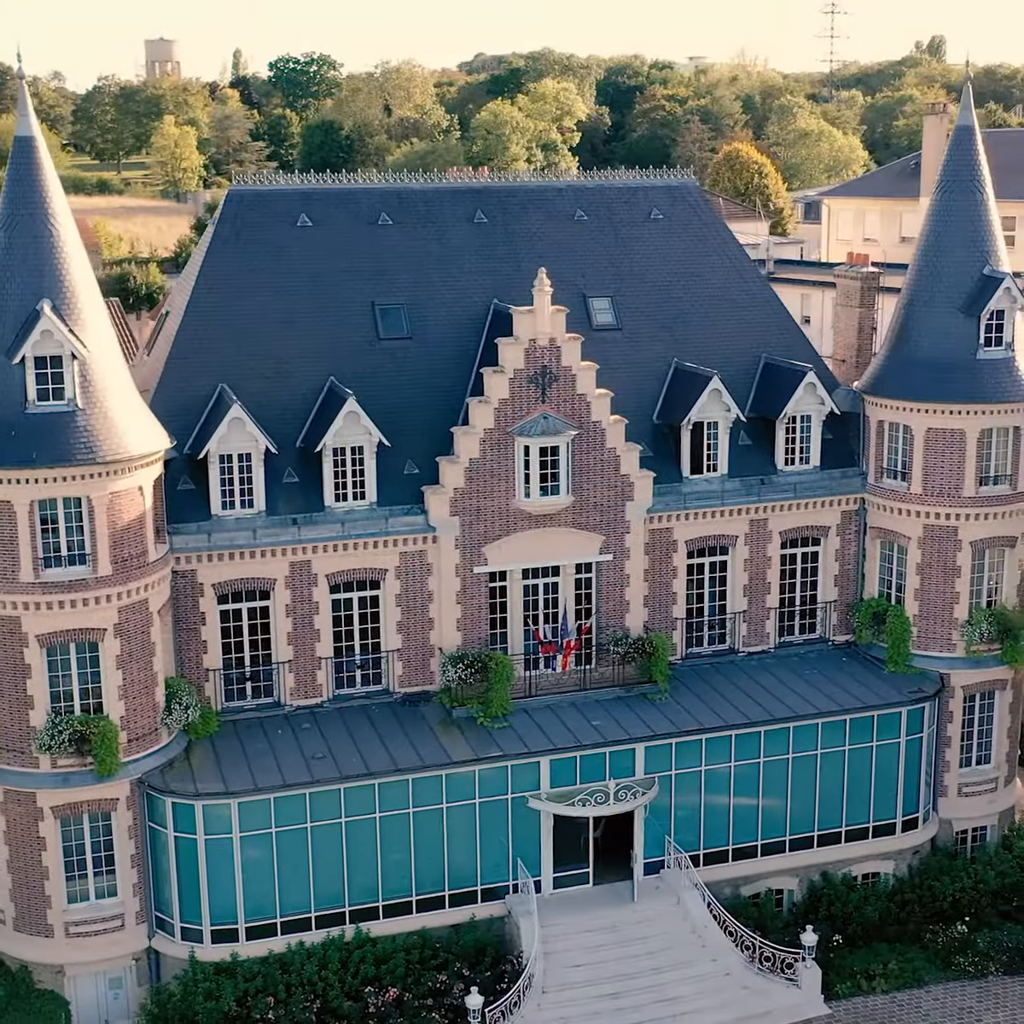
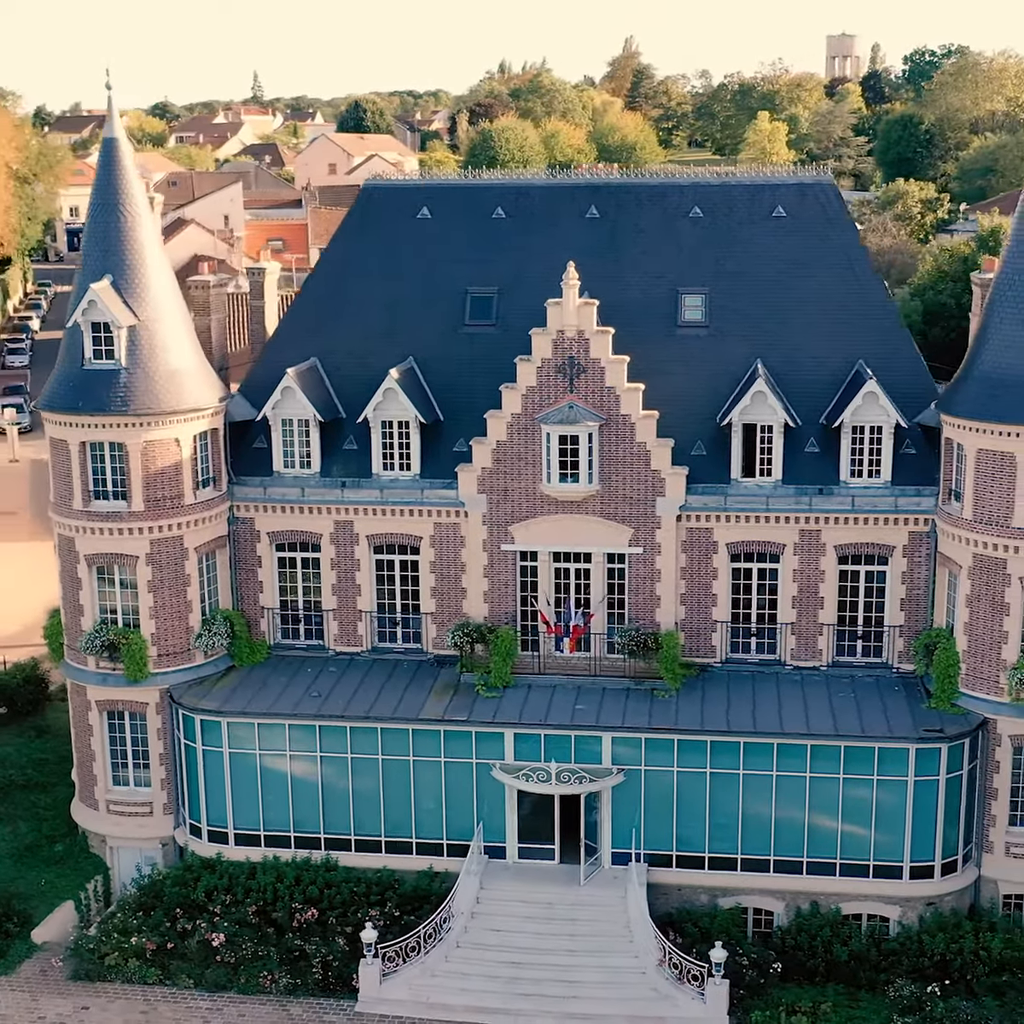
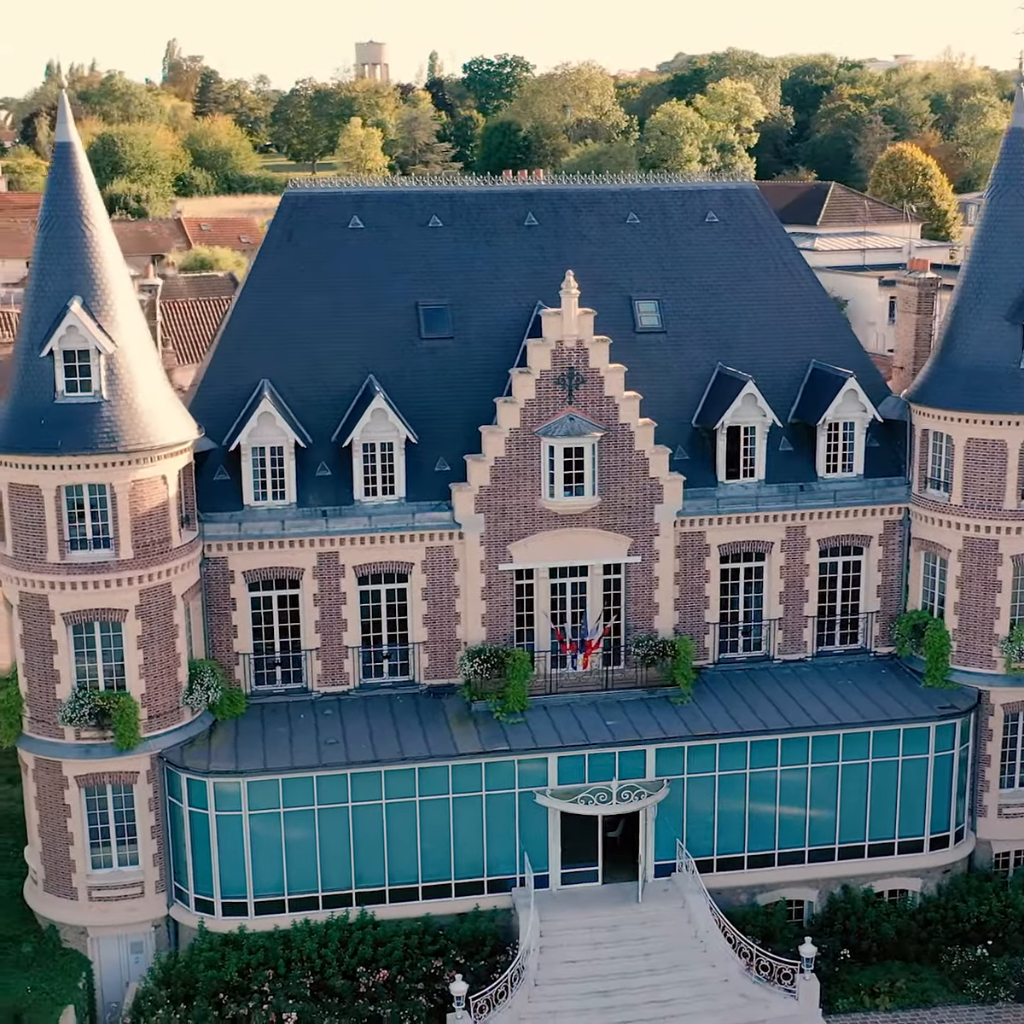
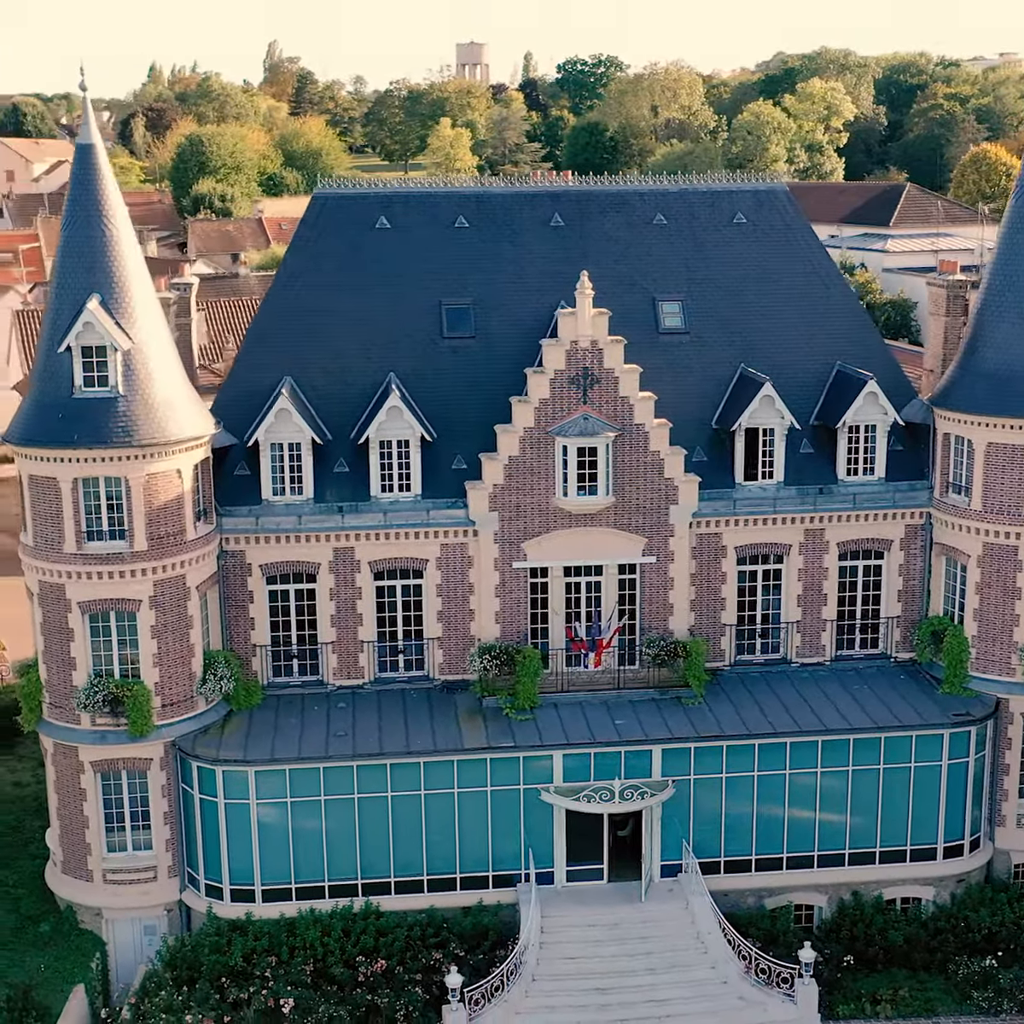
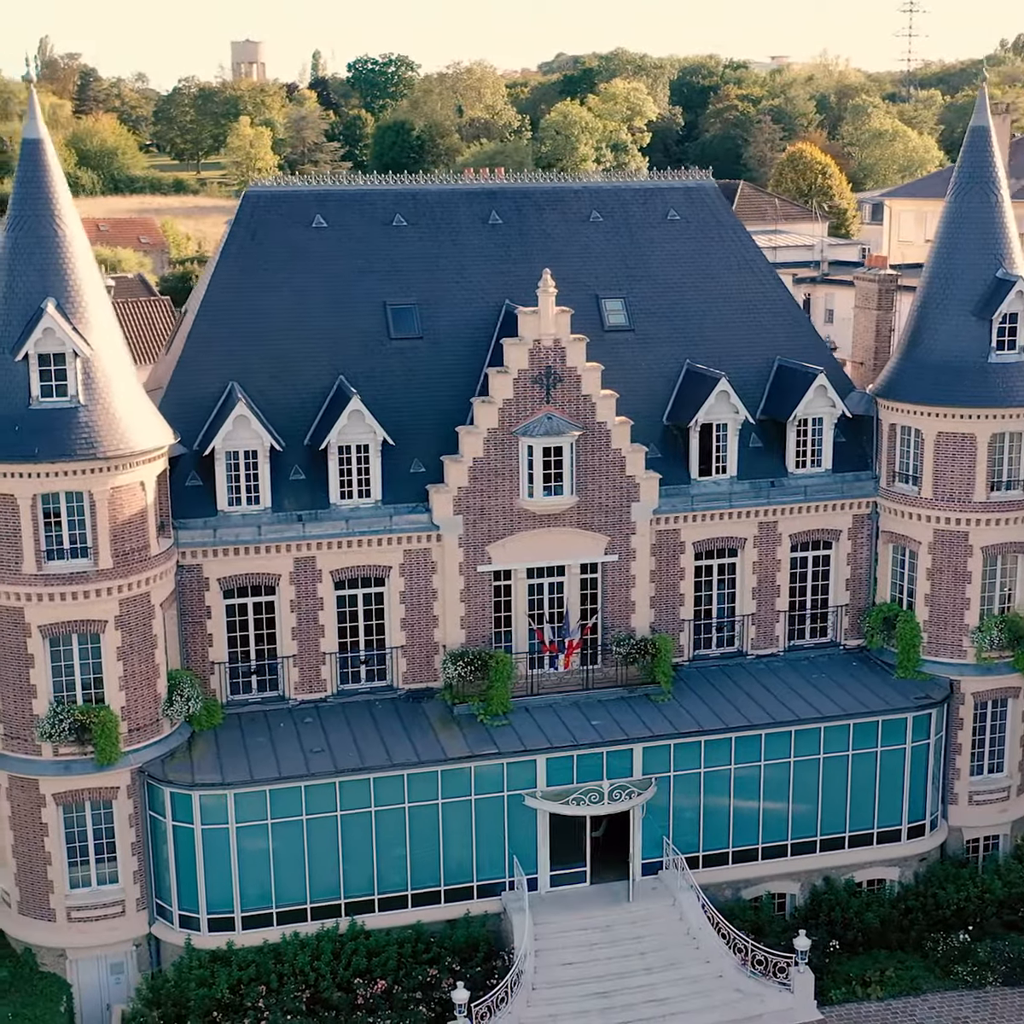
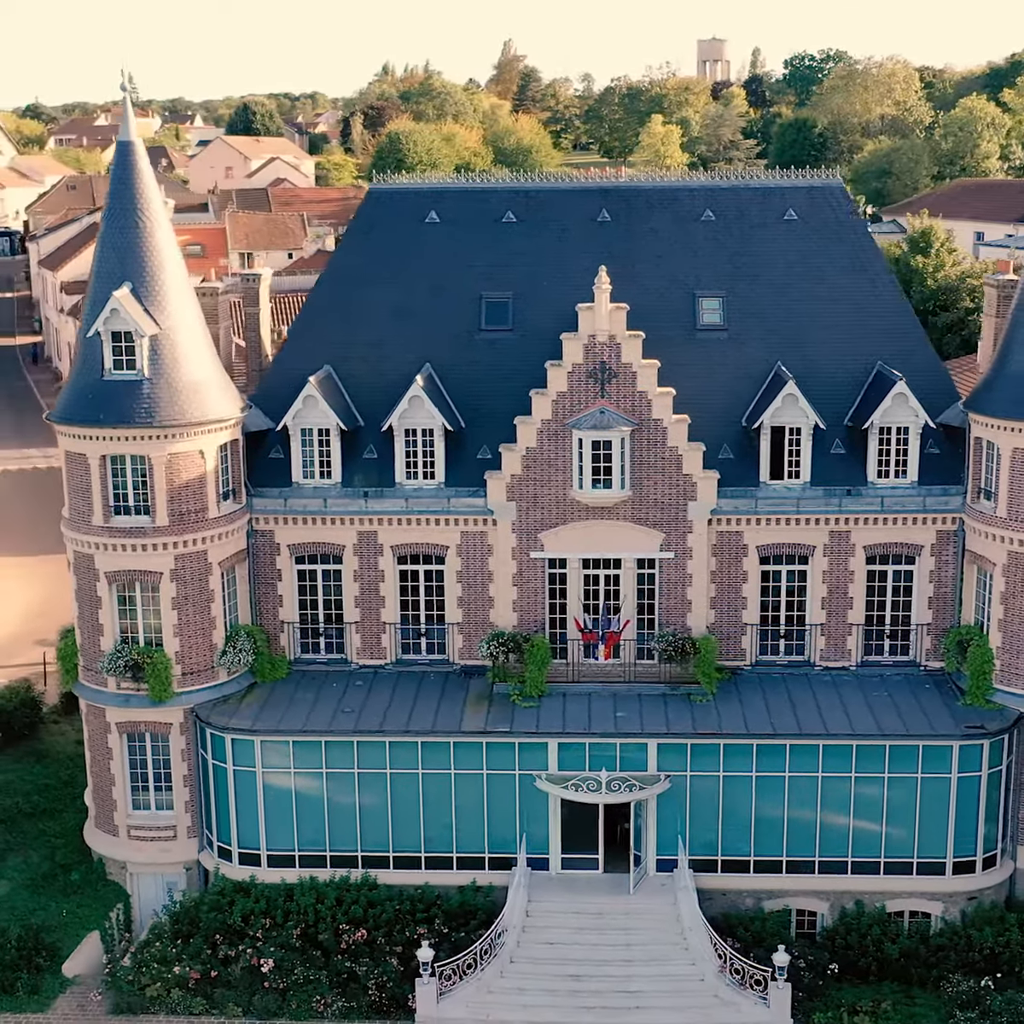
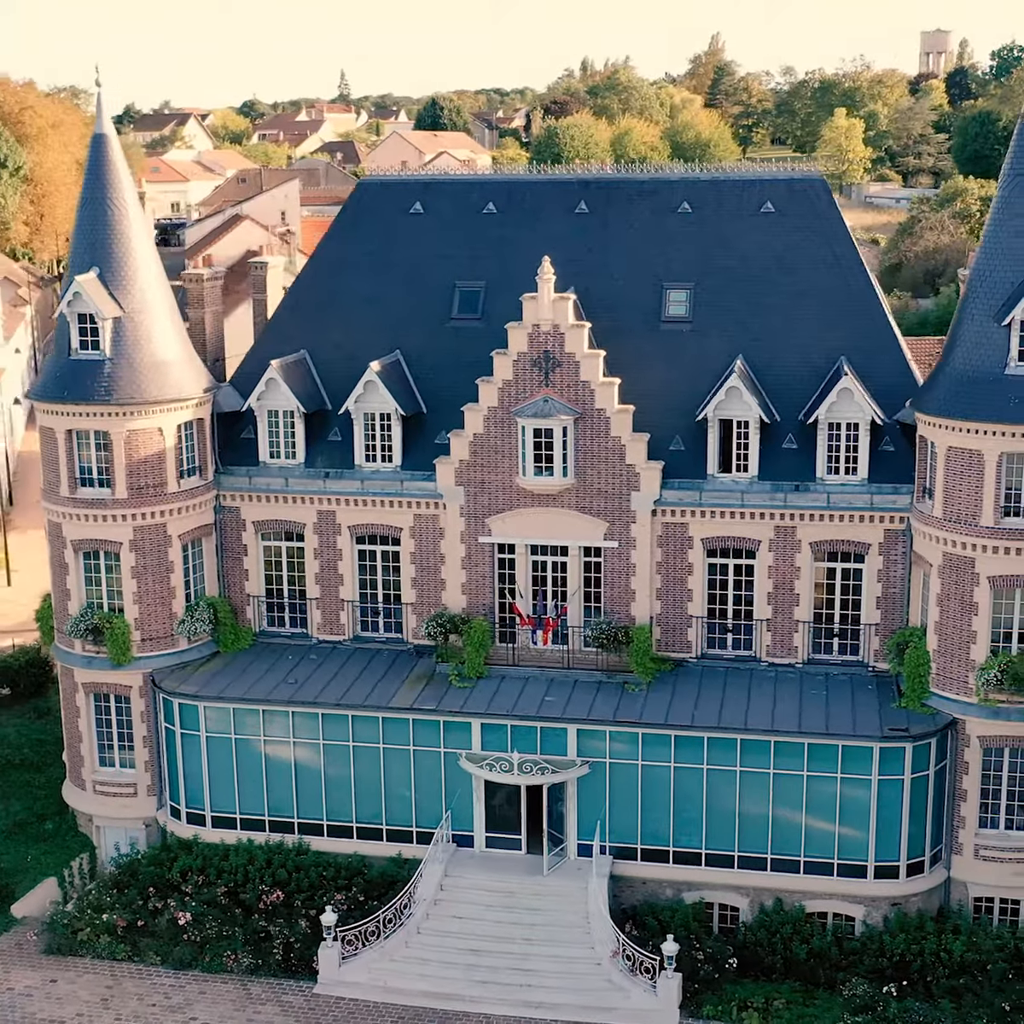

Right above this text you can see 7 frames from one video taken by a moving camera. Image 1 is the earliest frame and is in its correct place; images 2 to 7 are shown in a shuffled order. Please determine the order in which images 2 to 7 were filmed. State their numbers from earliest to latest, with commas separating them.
5, 3, 4, 6, 2, 7
